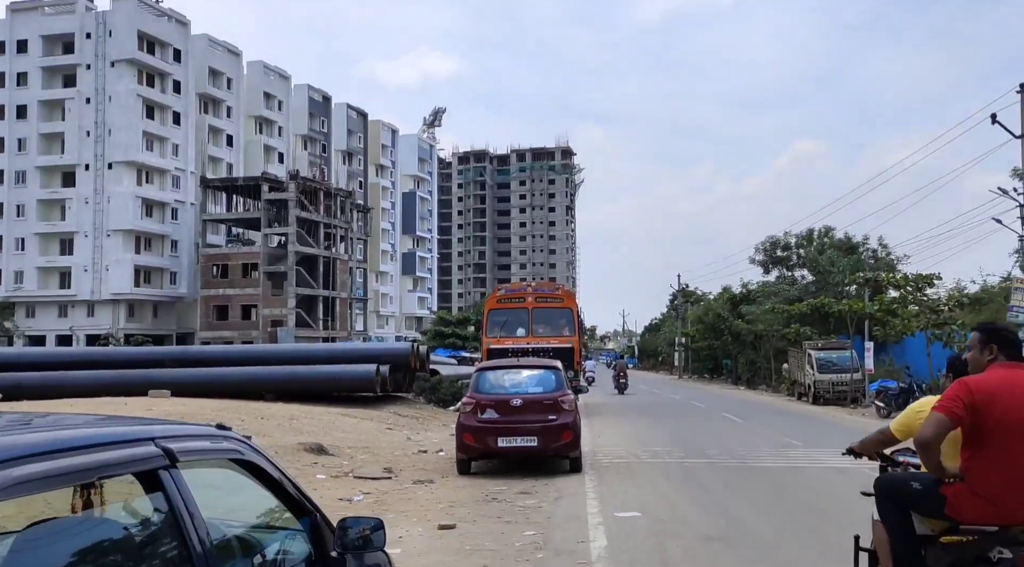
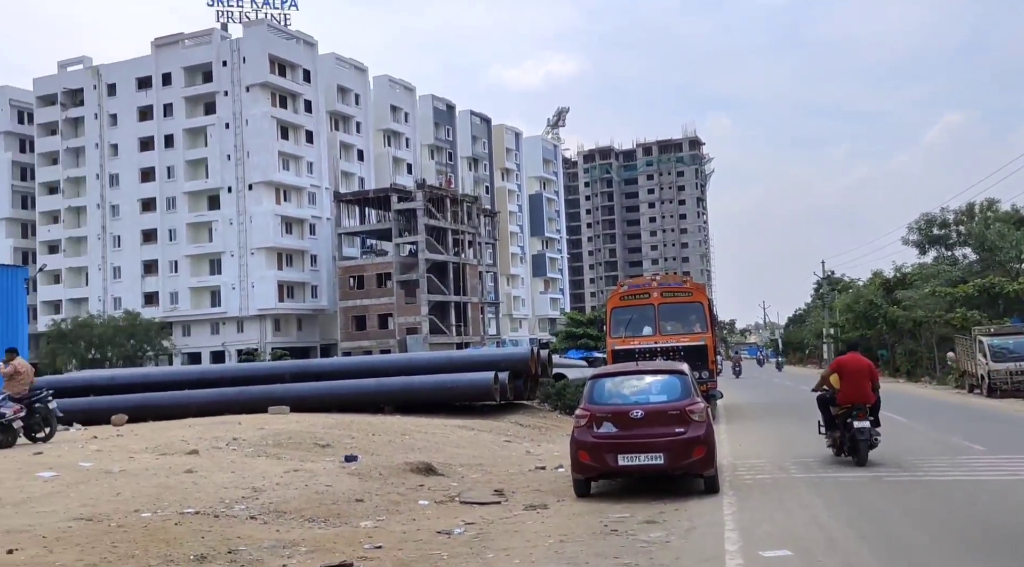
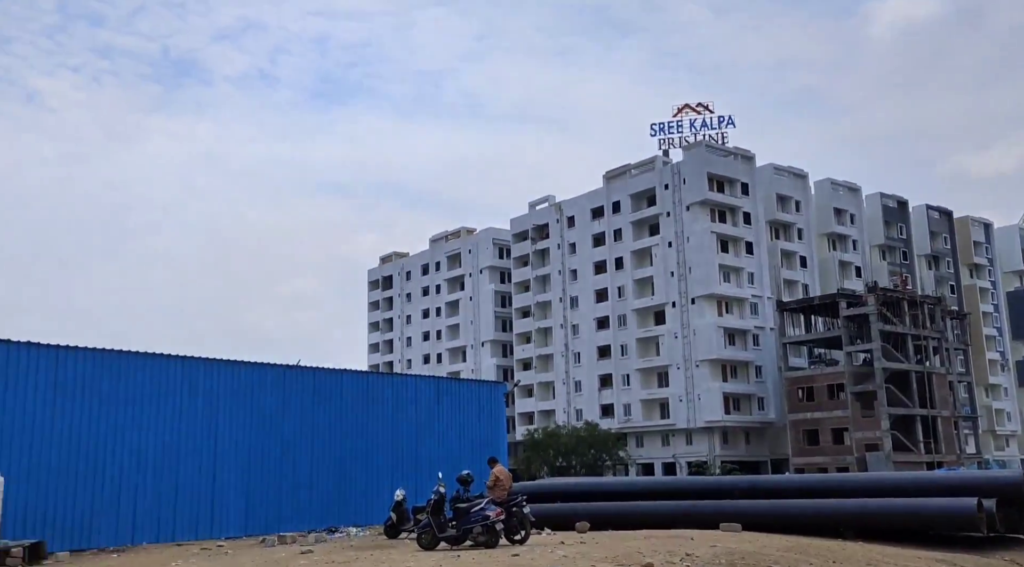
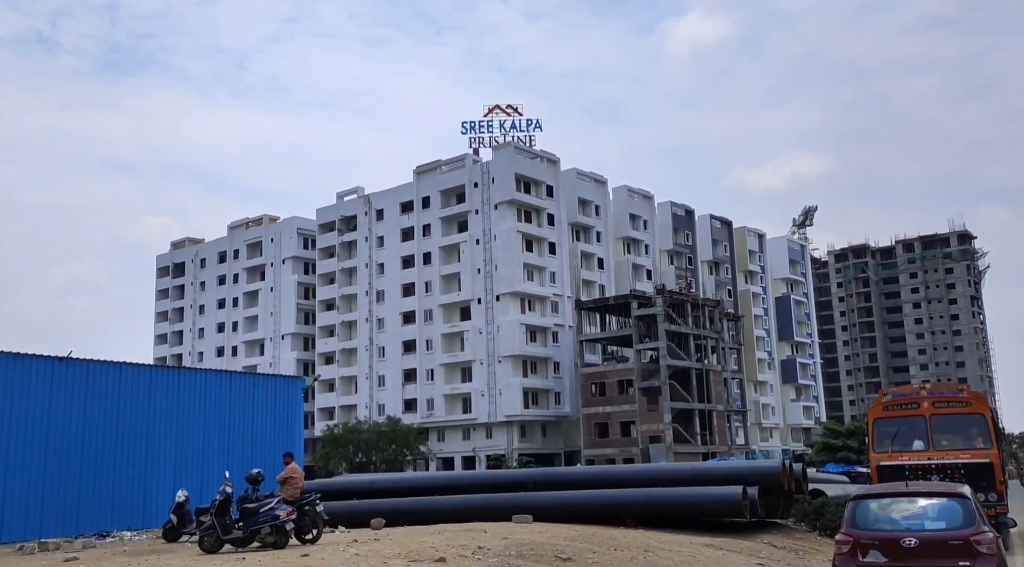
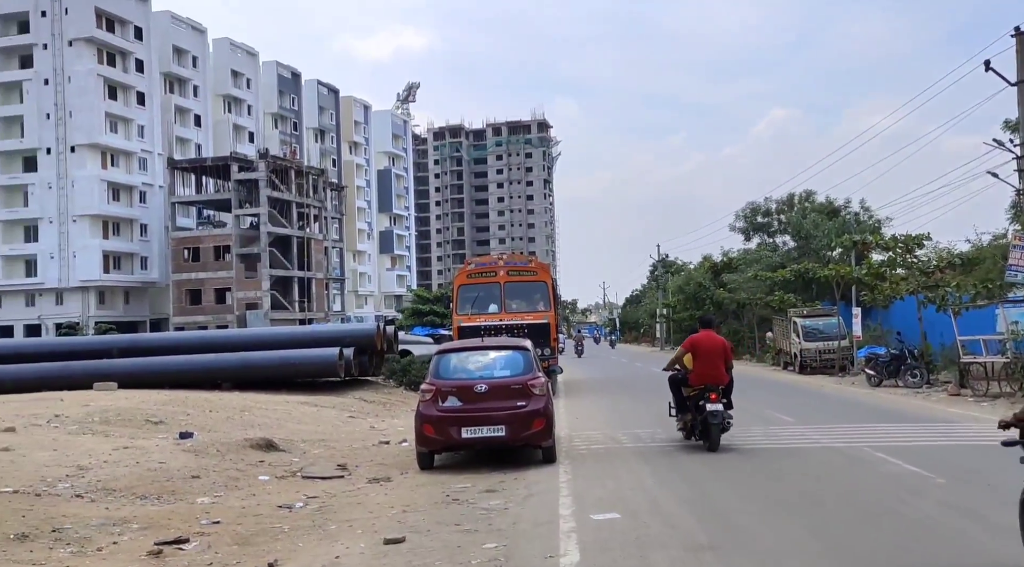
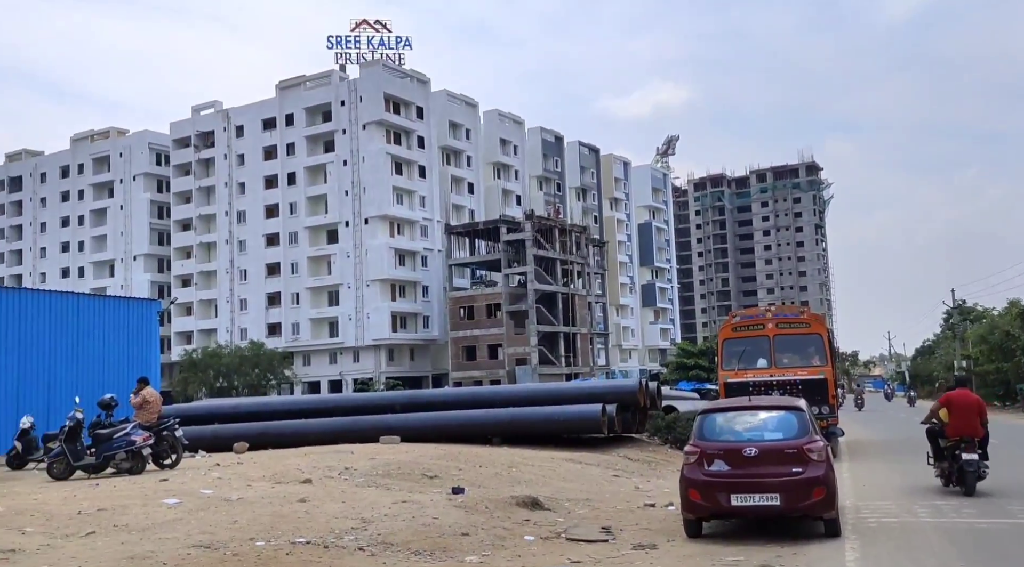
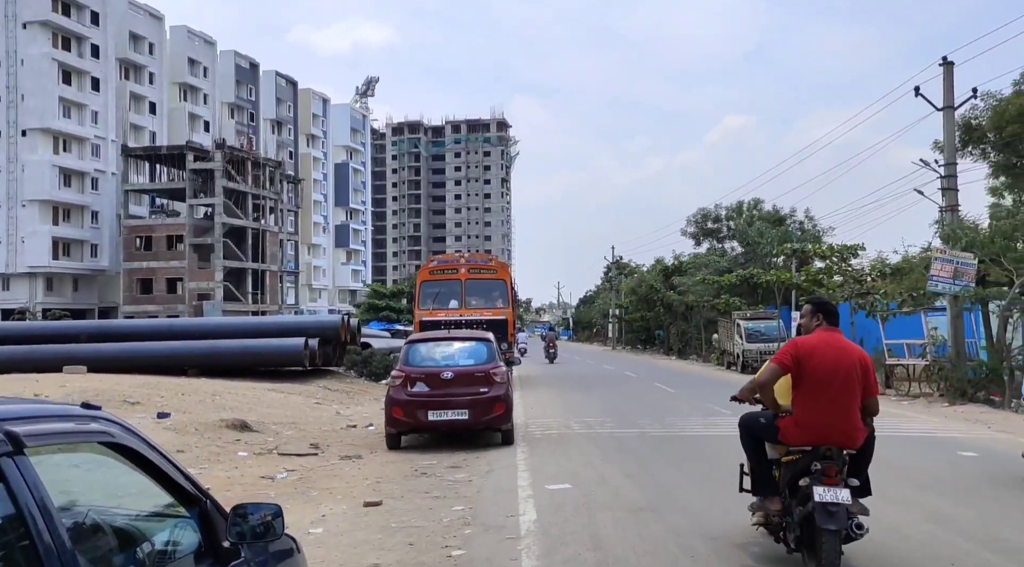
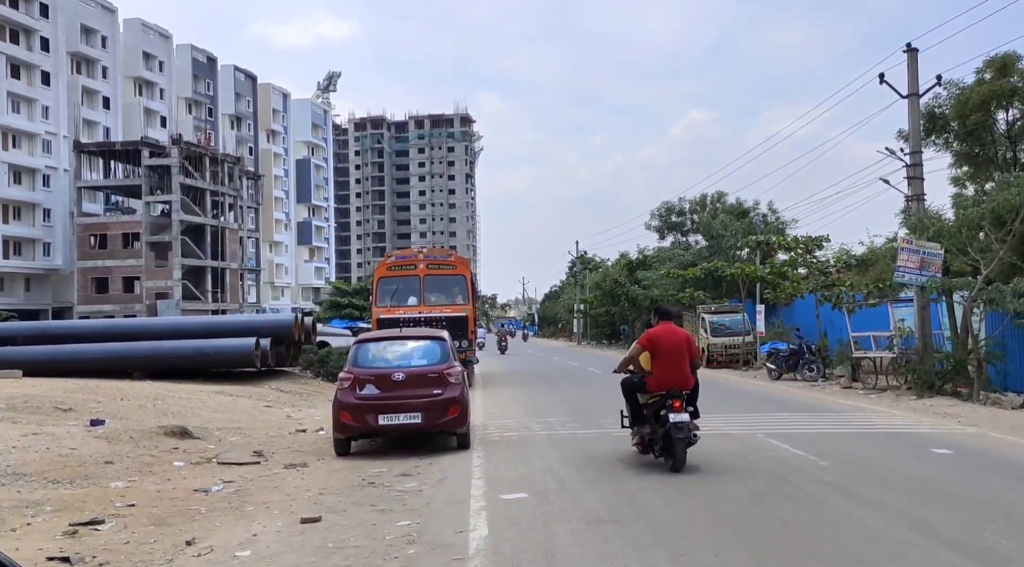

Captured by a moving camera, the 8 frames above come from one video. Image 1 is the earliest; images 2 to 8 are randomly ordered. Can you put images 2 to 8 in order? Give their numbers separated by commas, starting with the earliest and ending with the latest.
7, 8, 5, 2, 6, 4, 3
